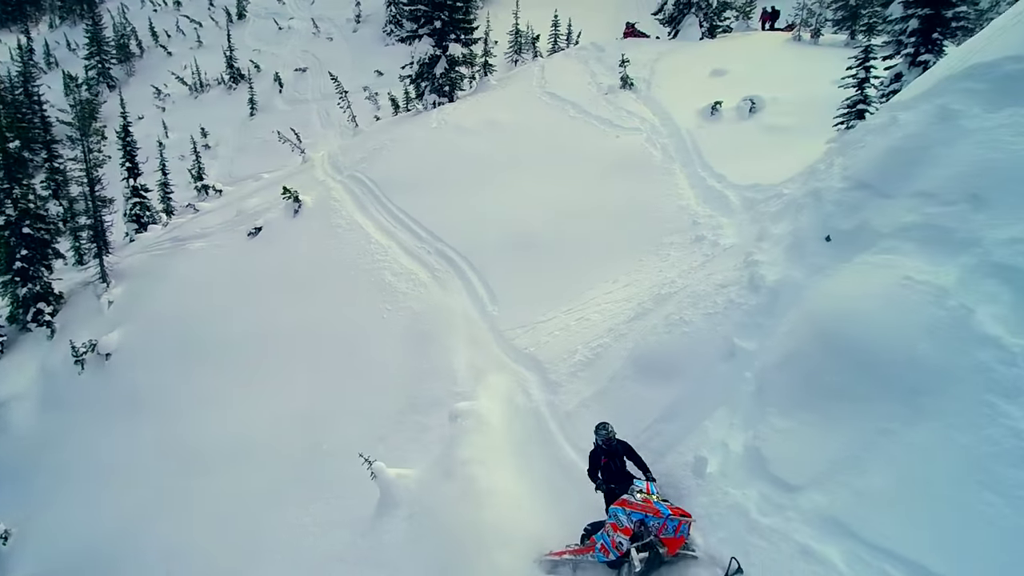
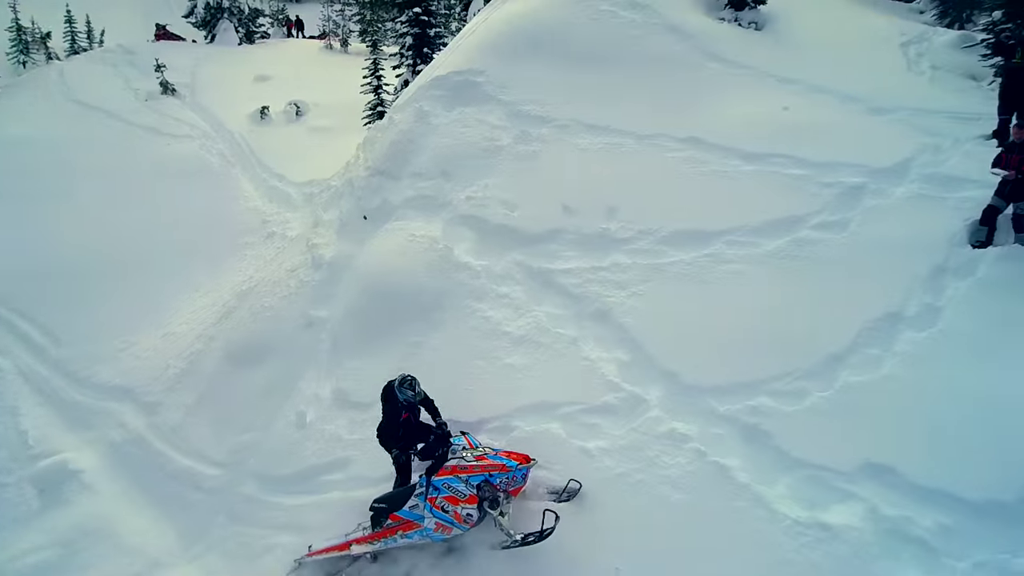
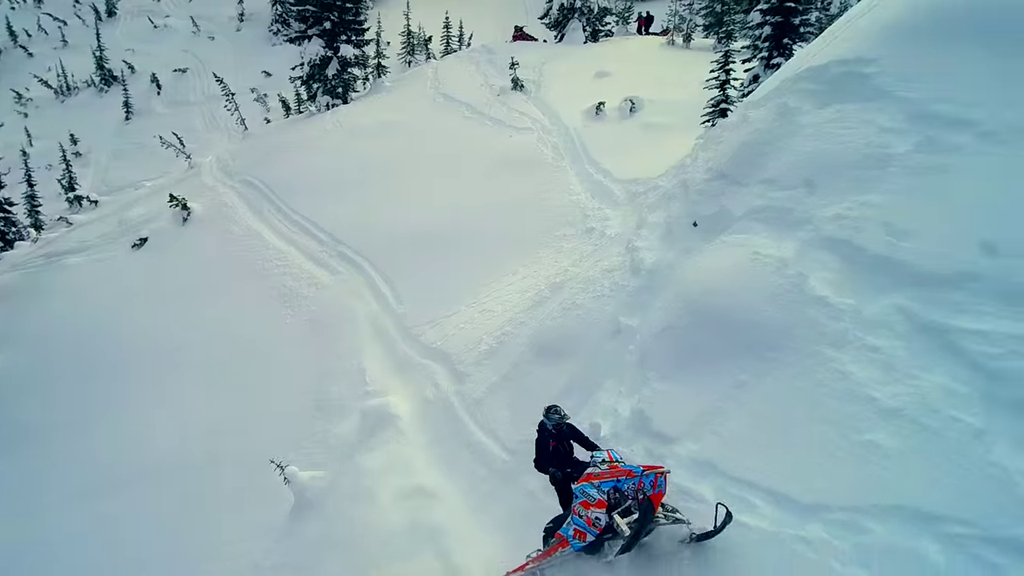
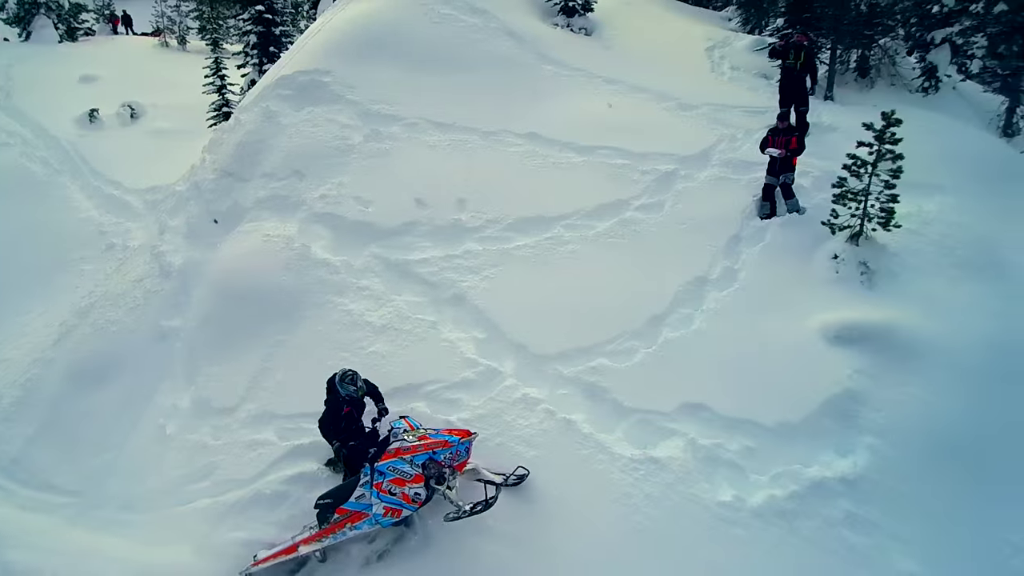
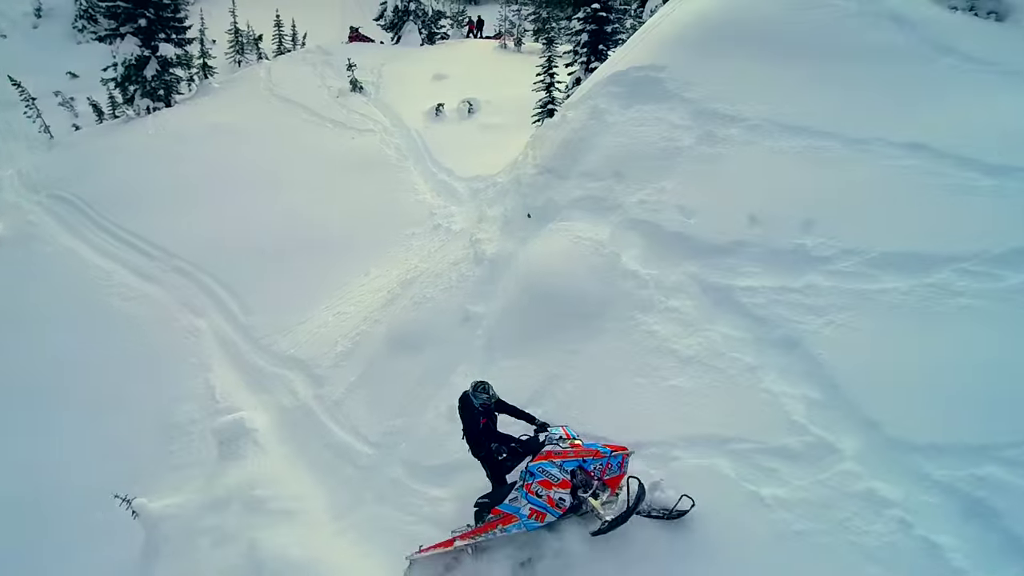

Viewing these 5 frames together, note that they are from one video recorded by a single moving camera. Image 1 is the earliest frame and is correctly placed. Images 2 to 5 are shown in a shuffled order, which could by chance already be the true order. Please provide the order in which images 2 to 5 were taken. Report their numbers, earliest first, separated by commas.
3, 5, 2, 4
